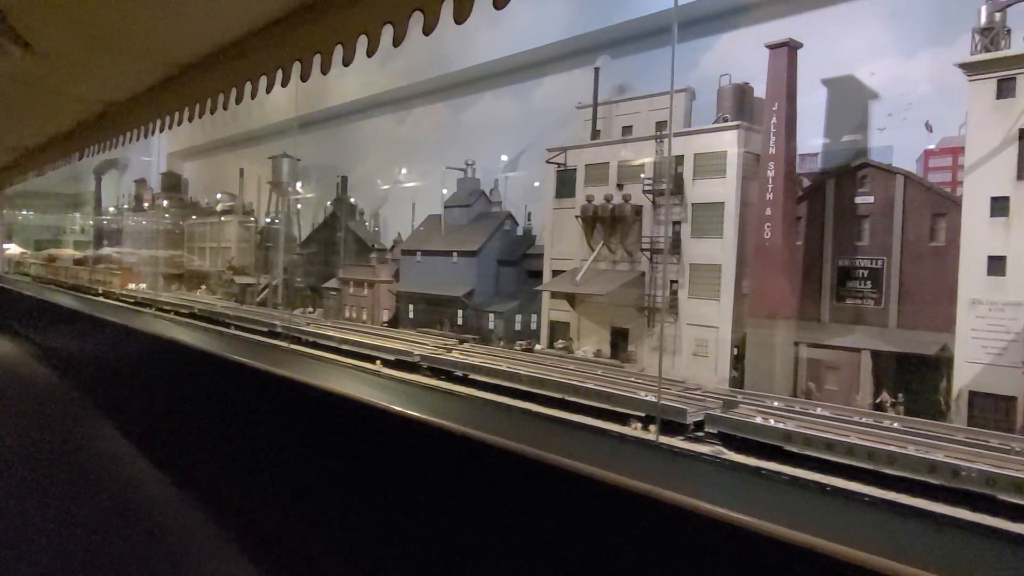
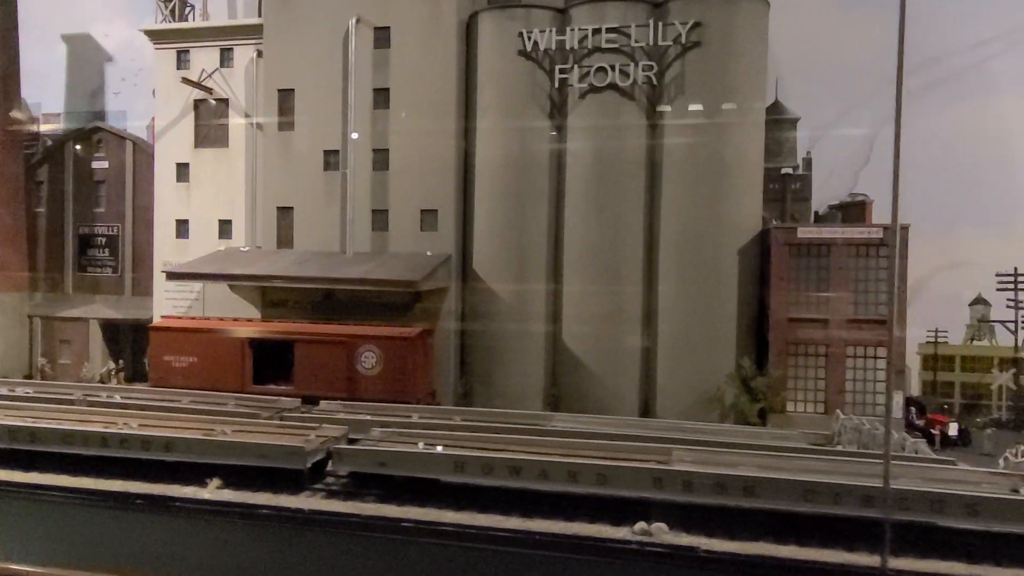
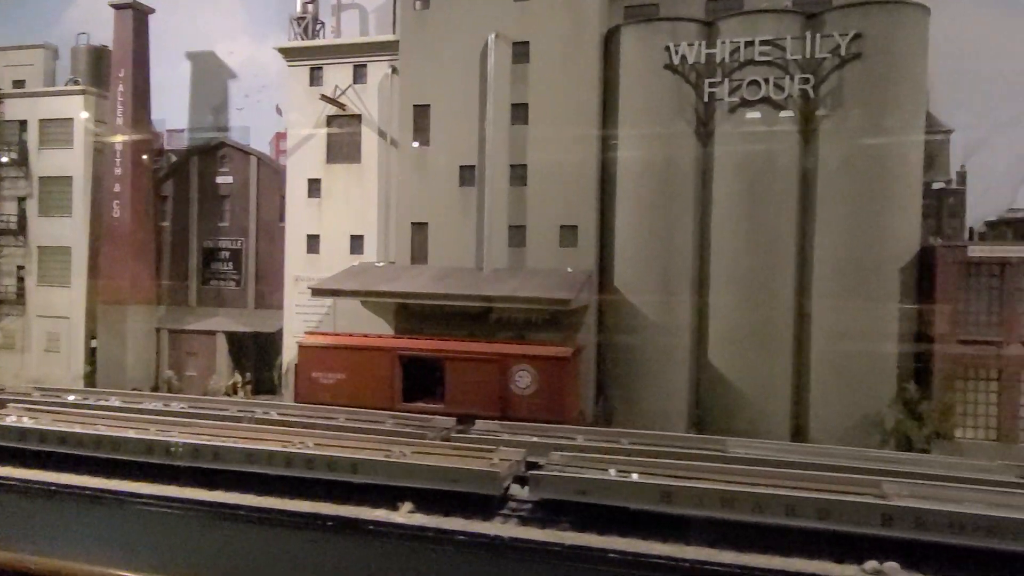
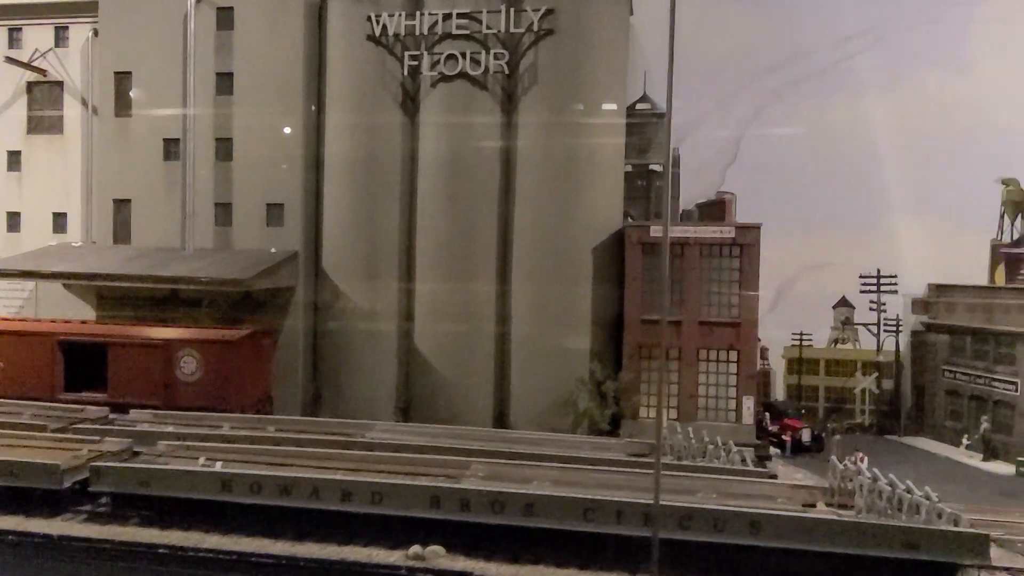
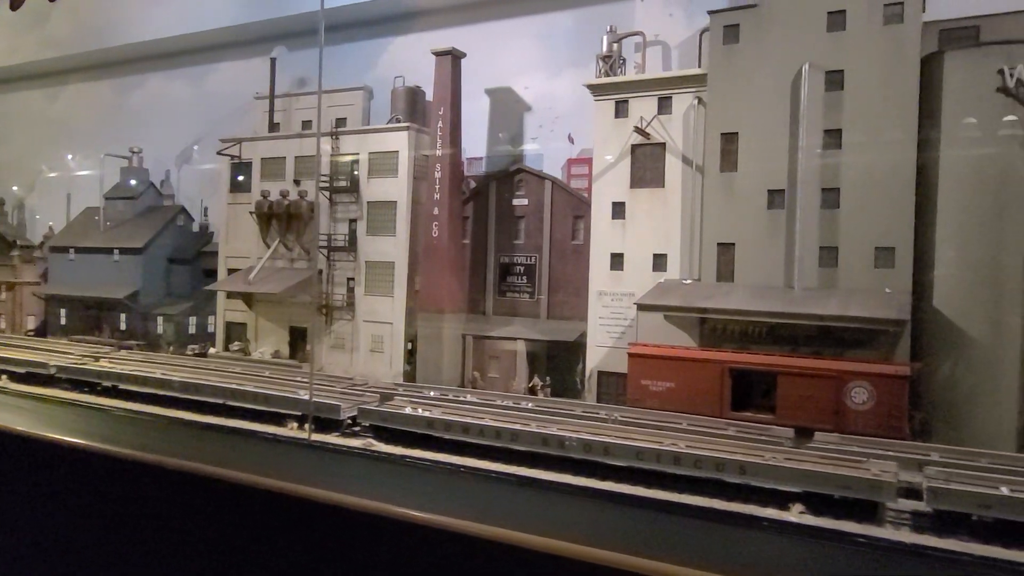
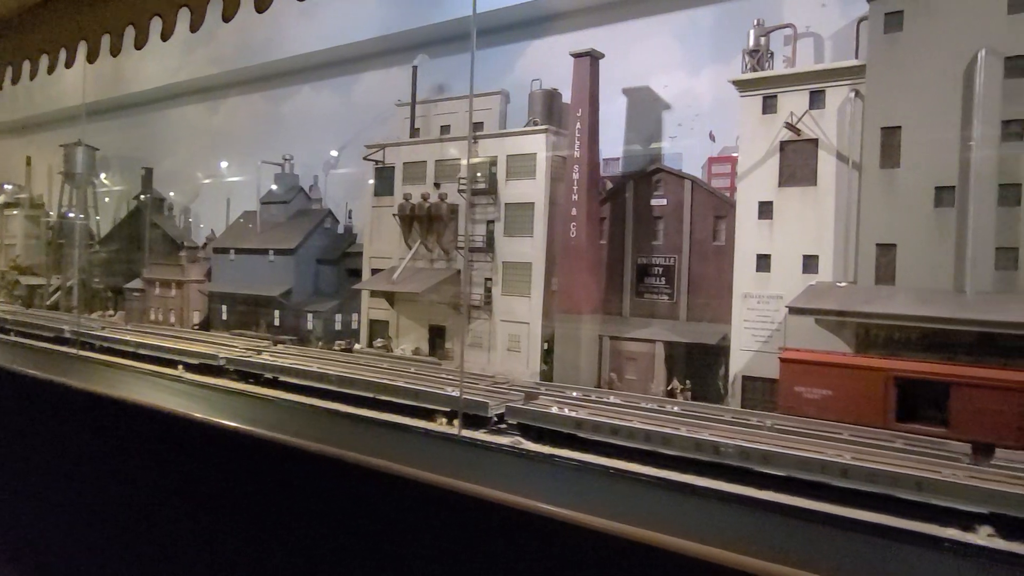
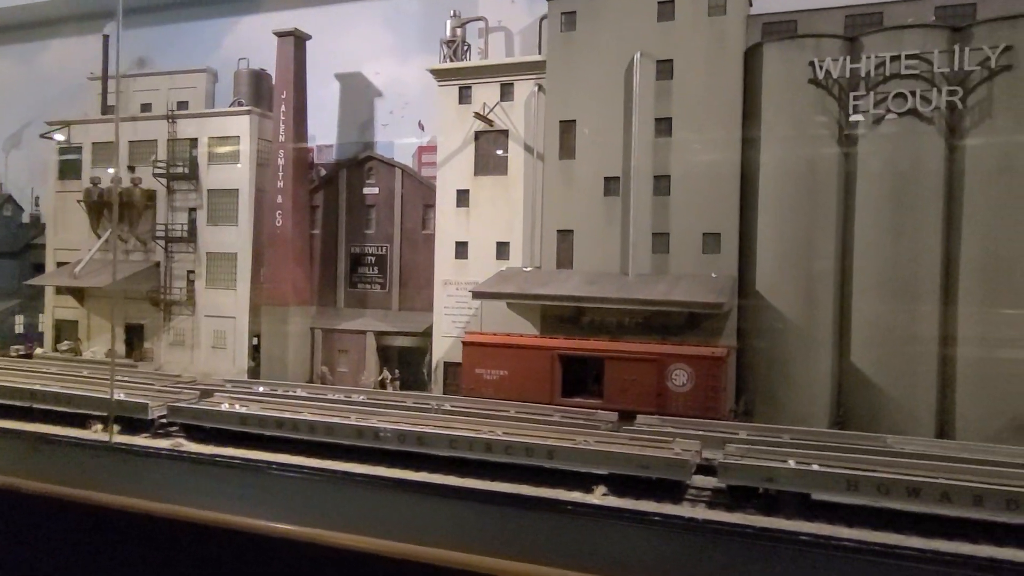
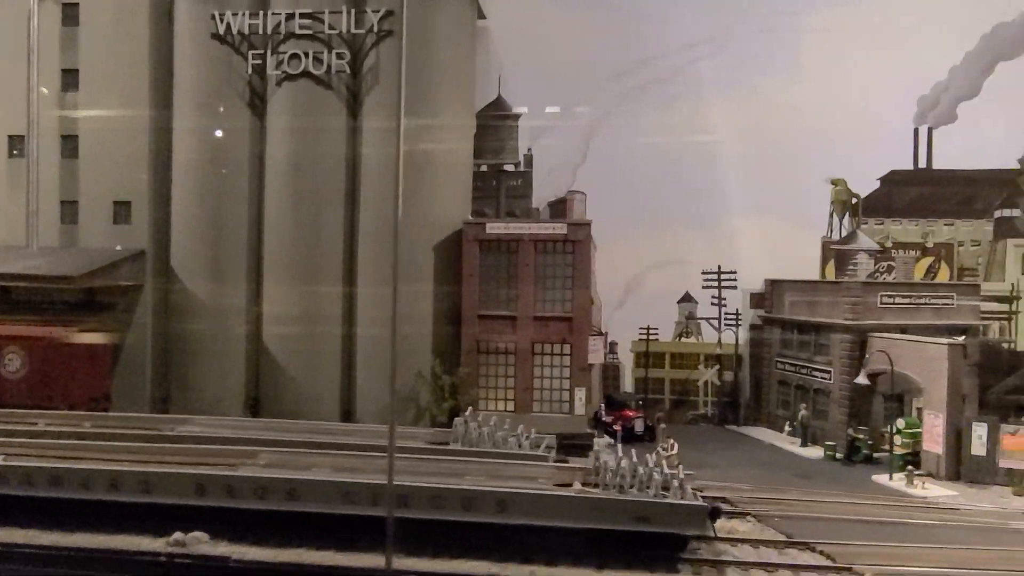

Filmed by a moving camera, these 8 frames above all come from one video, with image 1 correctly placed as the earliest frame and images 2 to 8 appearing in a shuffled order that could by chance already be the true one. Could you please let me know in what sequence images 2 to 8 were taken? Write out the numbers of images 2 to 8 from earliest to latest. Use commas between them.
6, 5, 7, 3, 2, 4, 8
